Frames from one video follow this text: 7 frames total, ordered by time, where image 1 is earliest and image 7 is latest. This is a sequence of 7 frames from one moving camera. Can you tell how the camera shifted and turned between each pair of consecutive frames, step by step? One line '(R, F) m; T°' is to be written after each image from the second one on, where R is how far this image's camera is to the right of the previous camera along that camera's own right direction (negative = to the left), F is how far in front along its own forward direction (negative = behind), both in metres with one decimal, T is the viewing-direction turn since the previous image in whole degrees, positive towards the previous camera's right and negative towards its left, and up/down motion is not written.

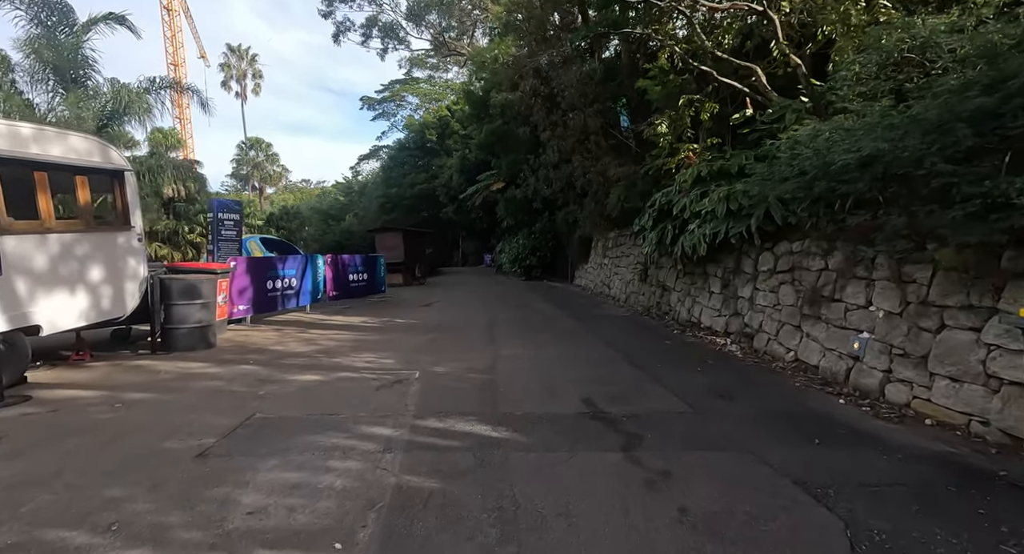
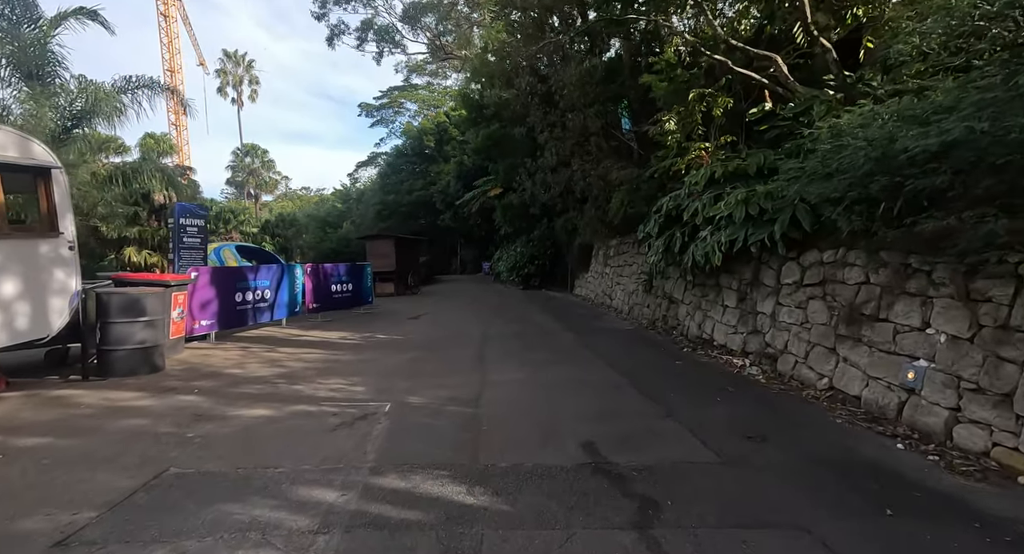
(+0.1, +0.9) m; 0°
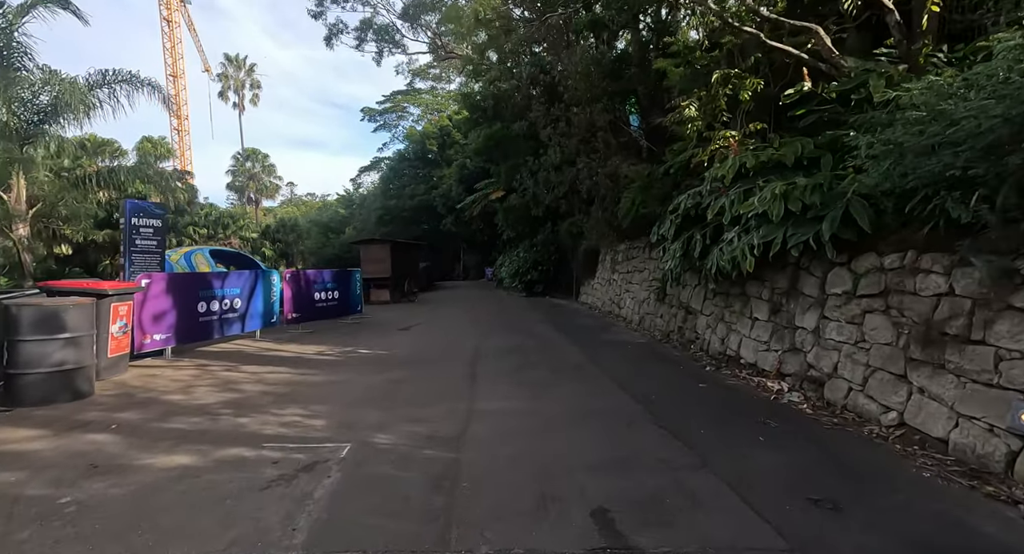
(+0.1, +1.0) m; -1°
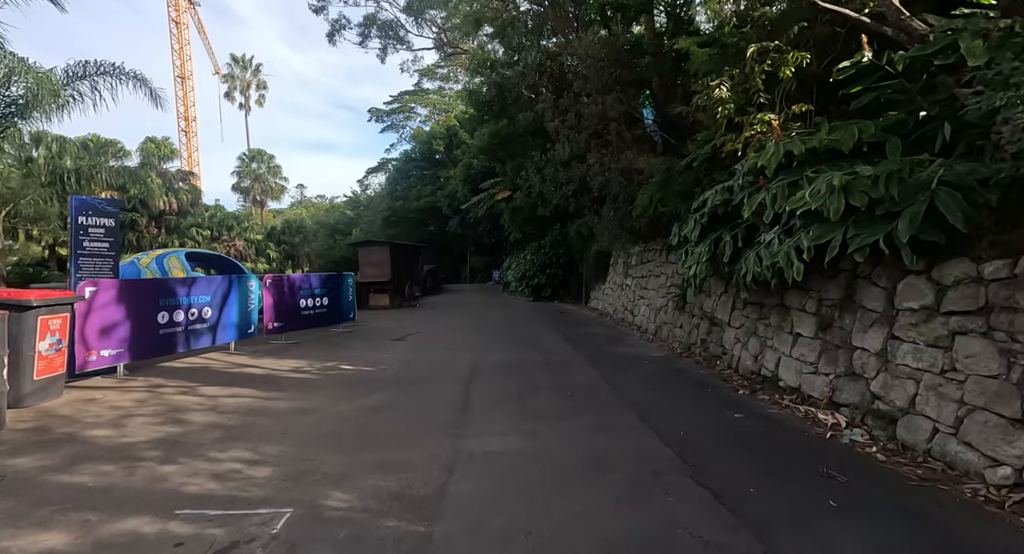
(+0.1, +1.0) m; -1°
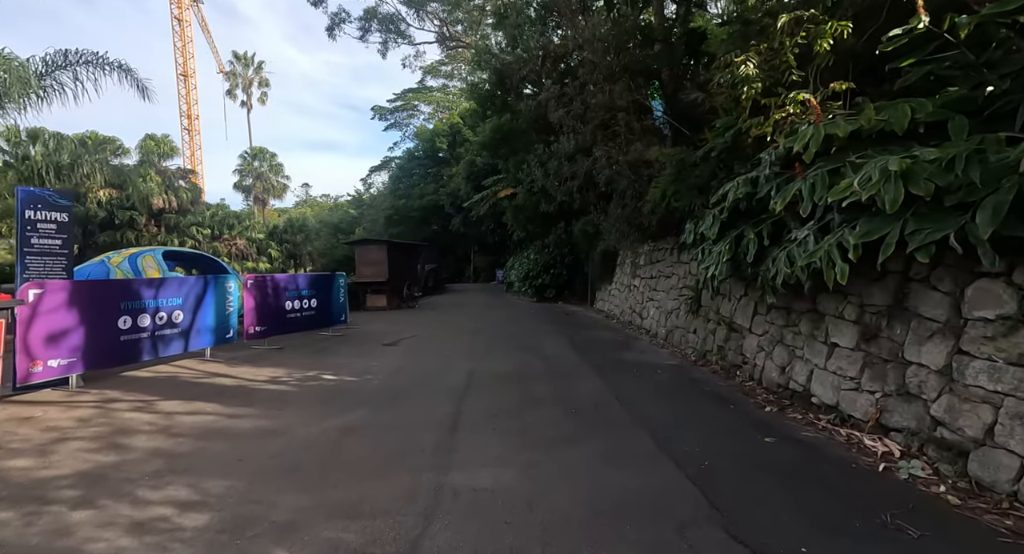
(+0.1, +0.7) m; -1°
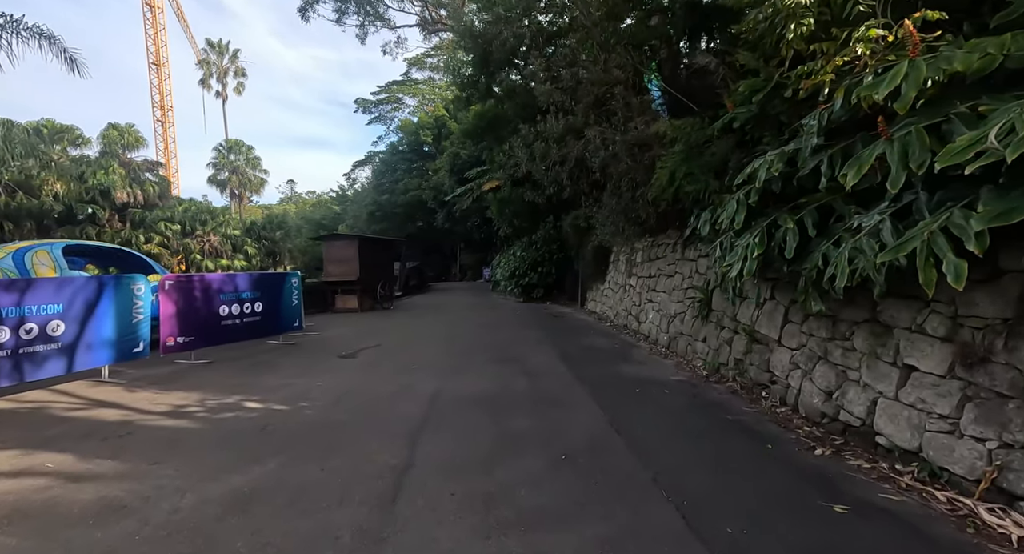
(+0.2, +1.4) m; +1°
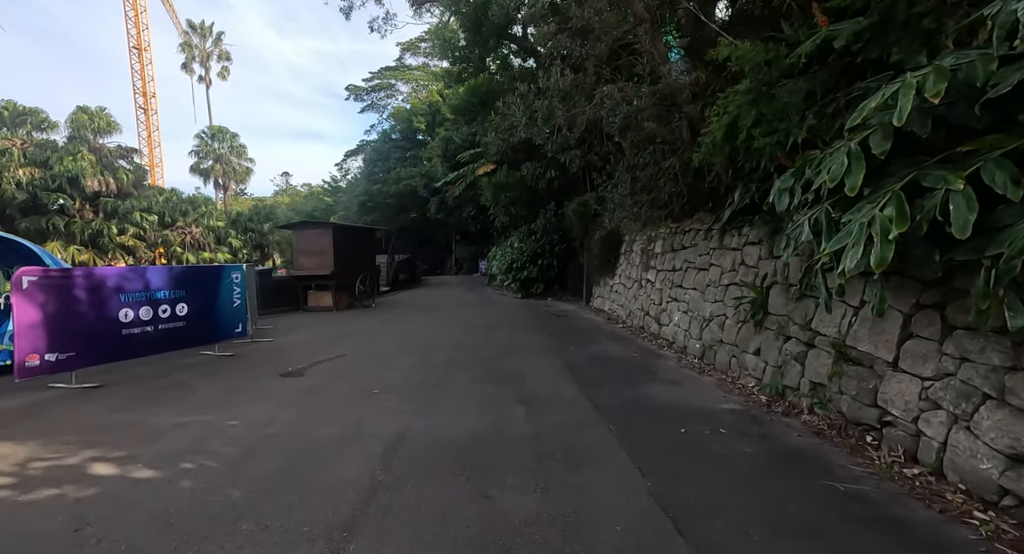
(0.0, +1.9) m; 0°
